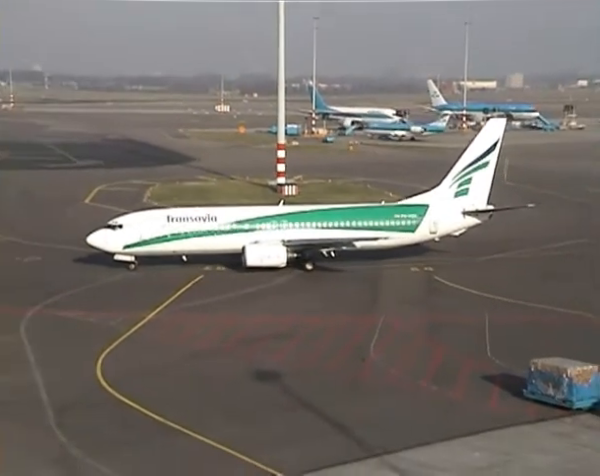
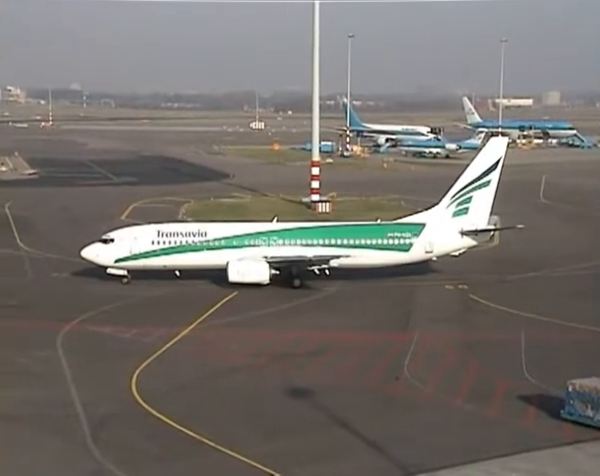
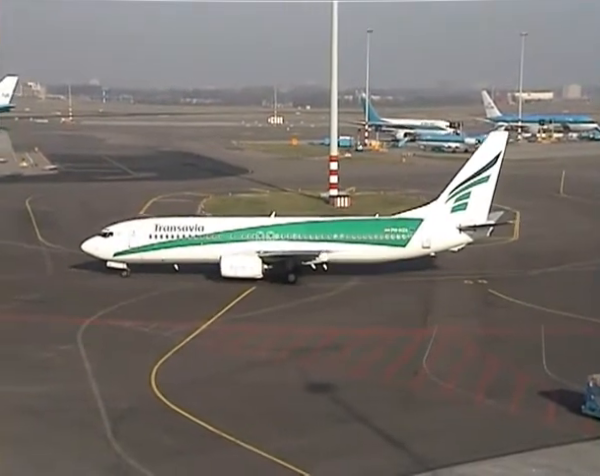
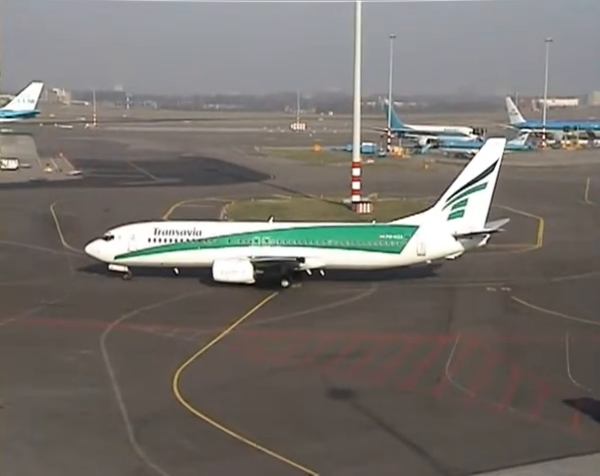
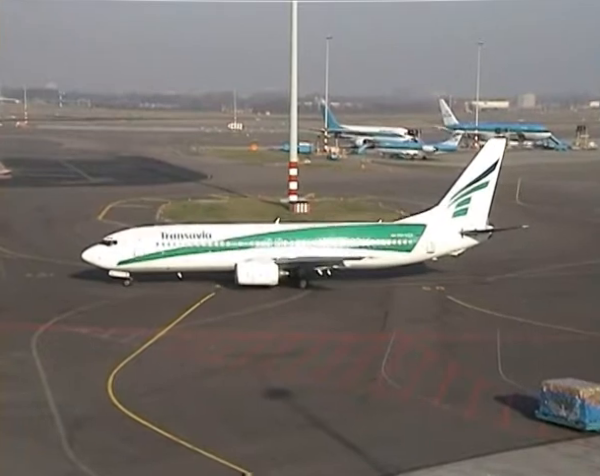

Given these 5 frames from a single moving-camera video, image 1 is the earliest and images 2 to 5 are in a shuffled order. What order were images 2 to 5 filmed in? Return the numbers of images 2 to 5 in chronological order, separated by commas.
5, 2, 3, 4
